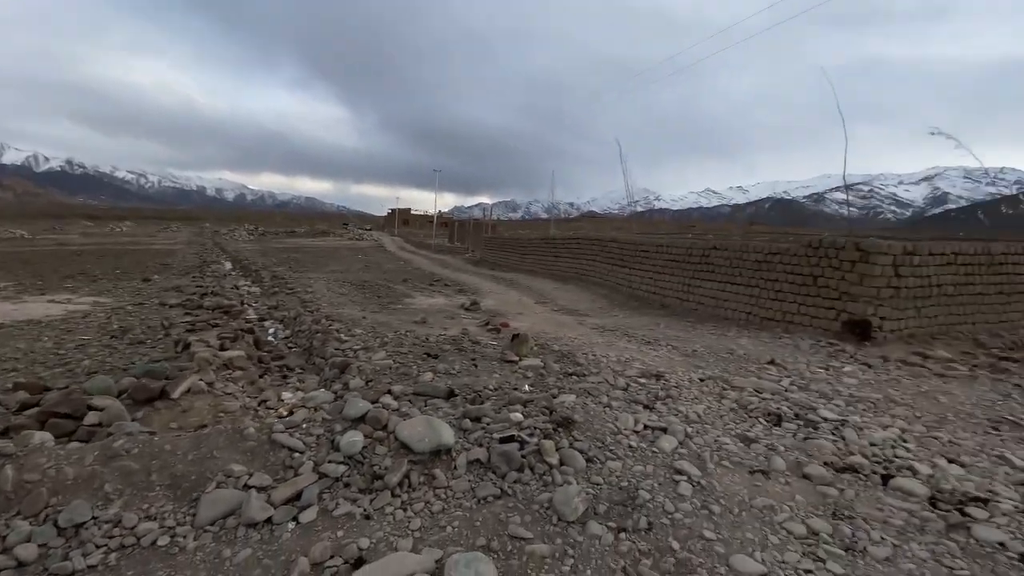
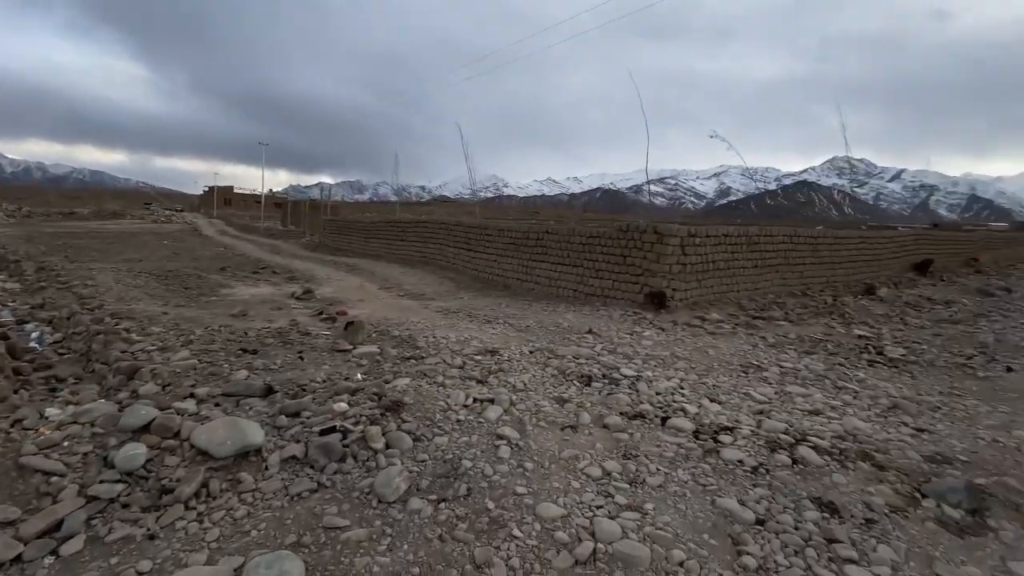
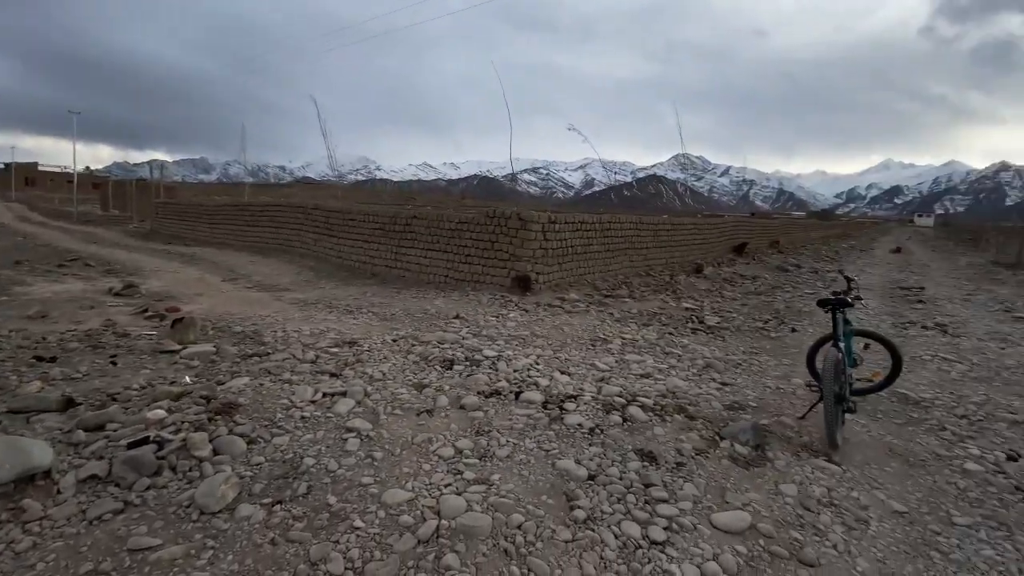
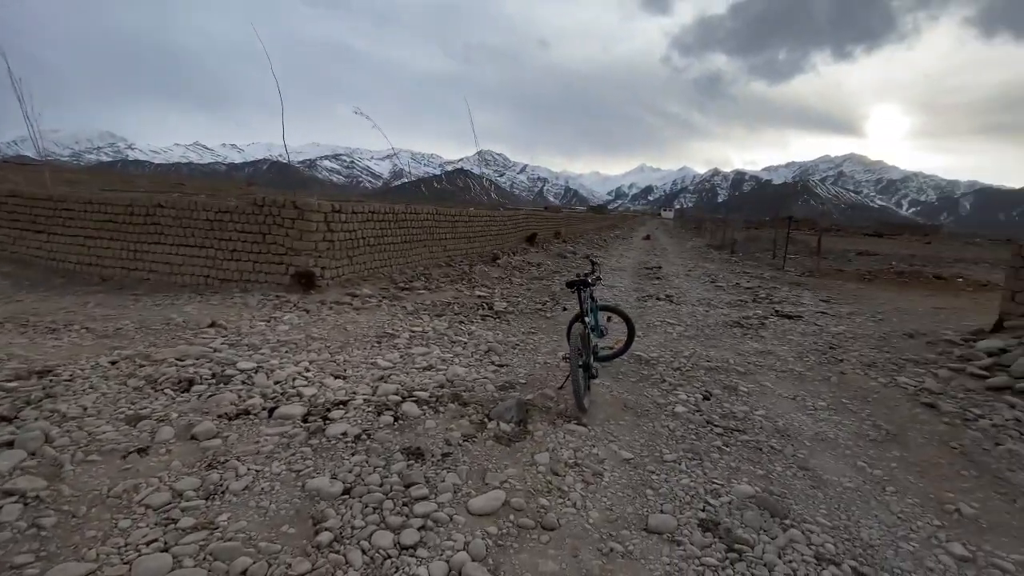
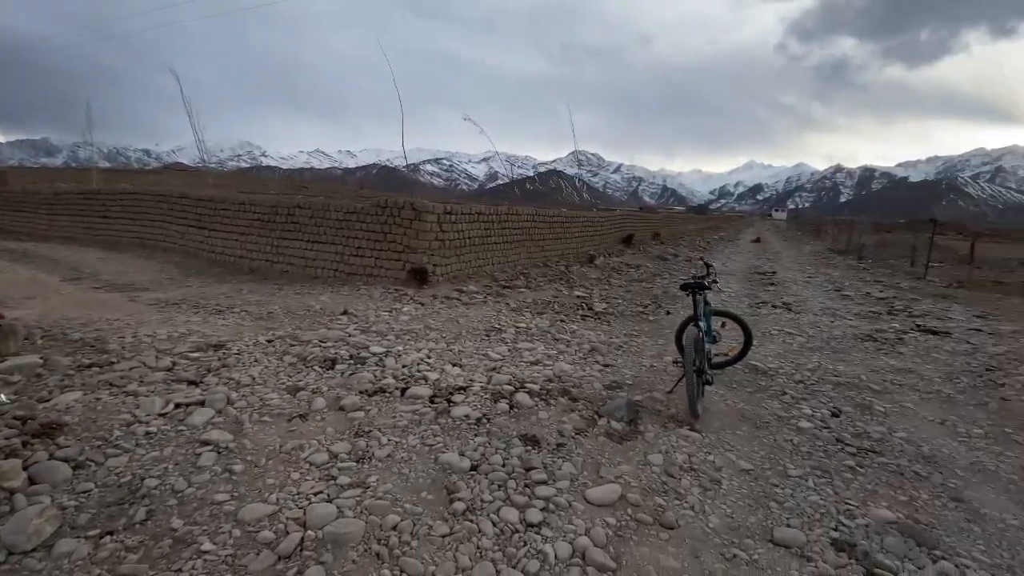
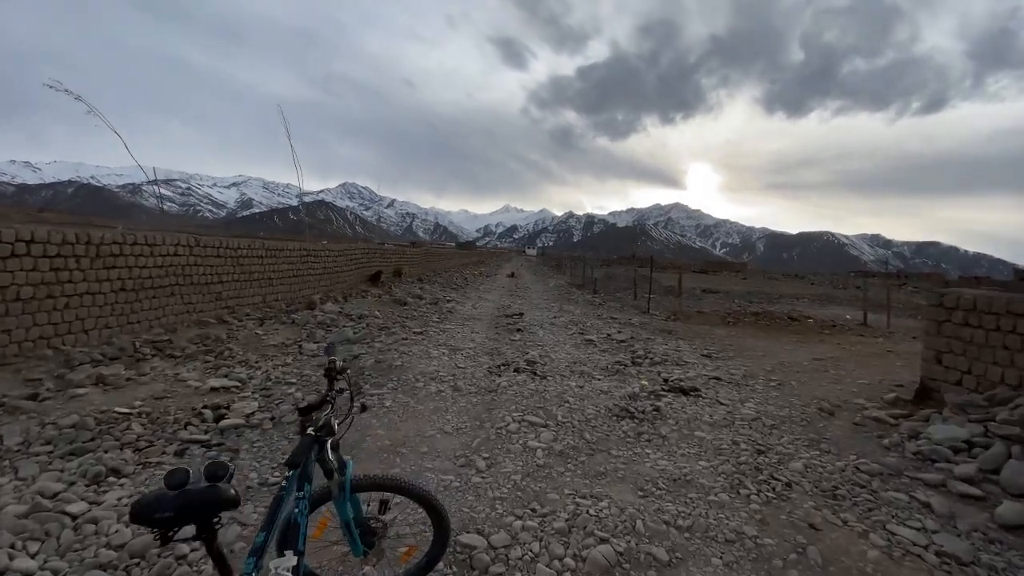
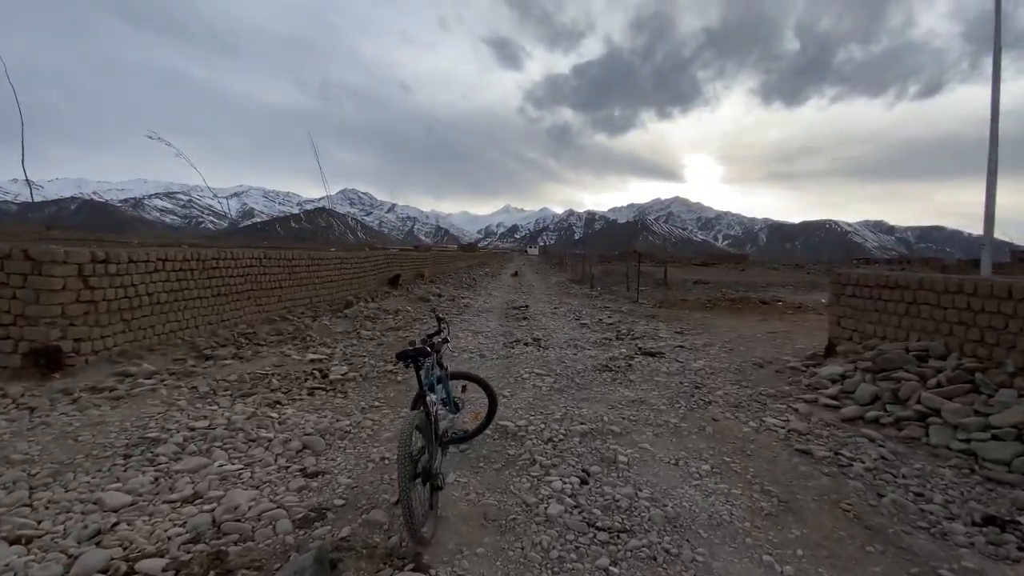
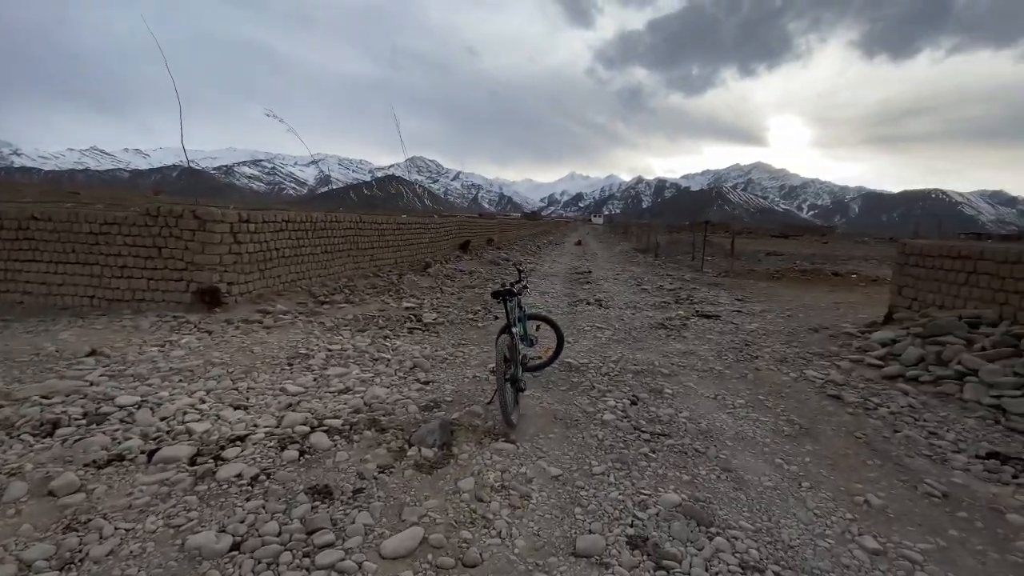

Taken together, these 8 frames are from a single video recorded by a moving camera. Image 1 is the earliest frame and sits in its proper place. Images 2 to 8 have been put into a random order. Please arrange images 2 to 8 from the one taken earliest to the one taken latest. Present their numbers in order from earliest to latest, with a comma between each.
2, 3, 5, 4, 8, 7, 6
